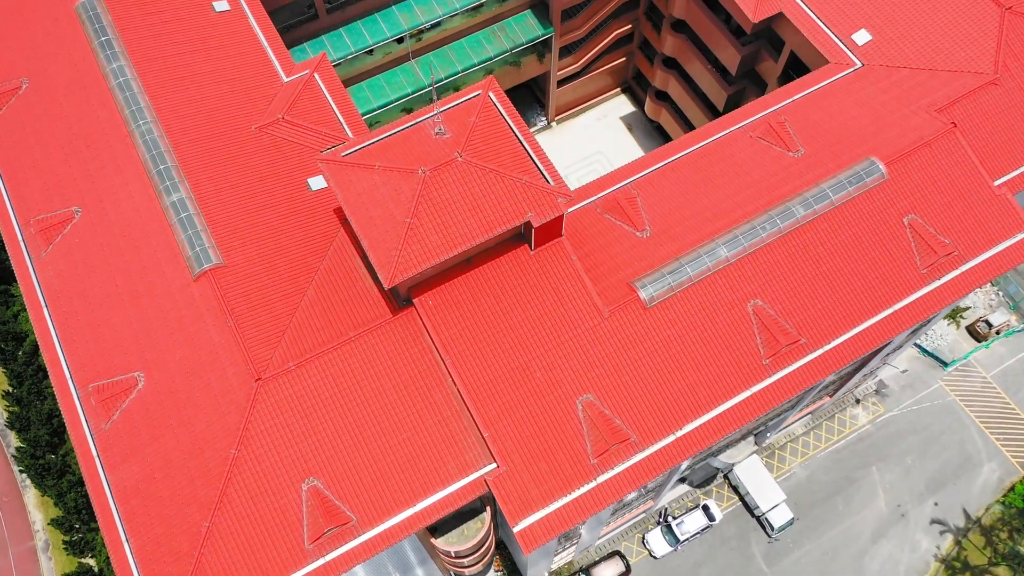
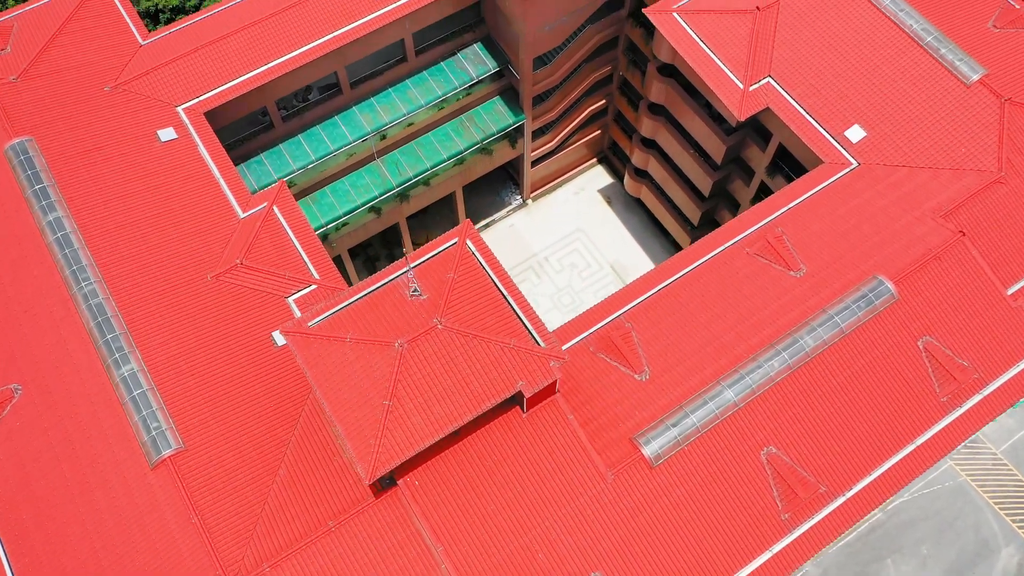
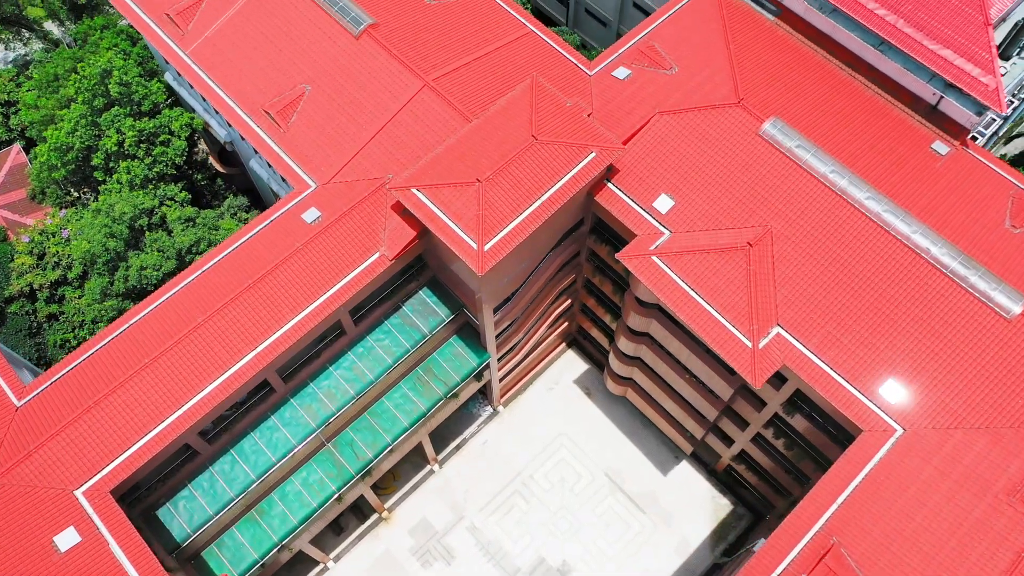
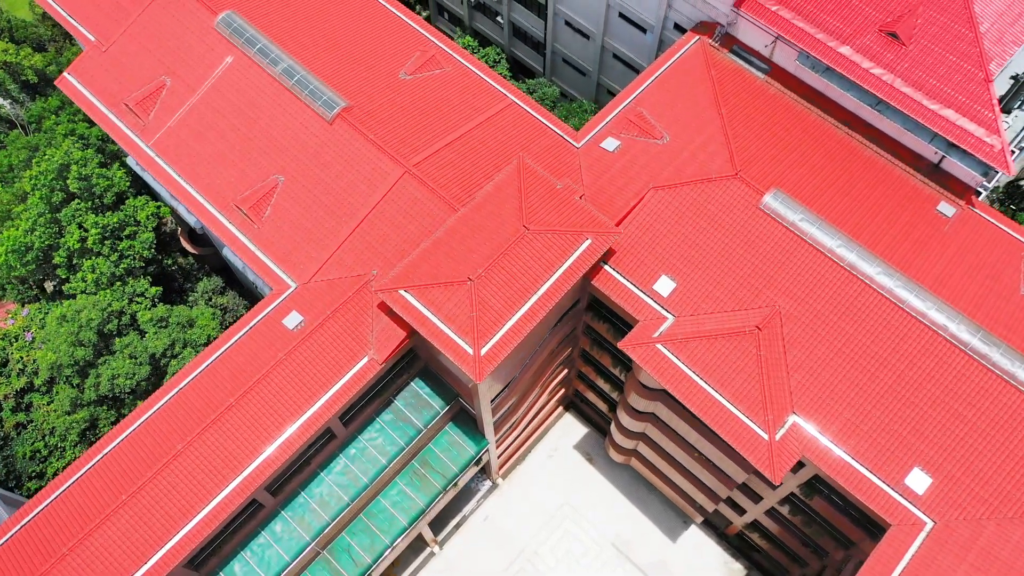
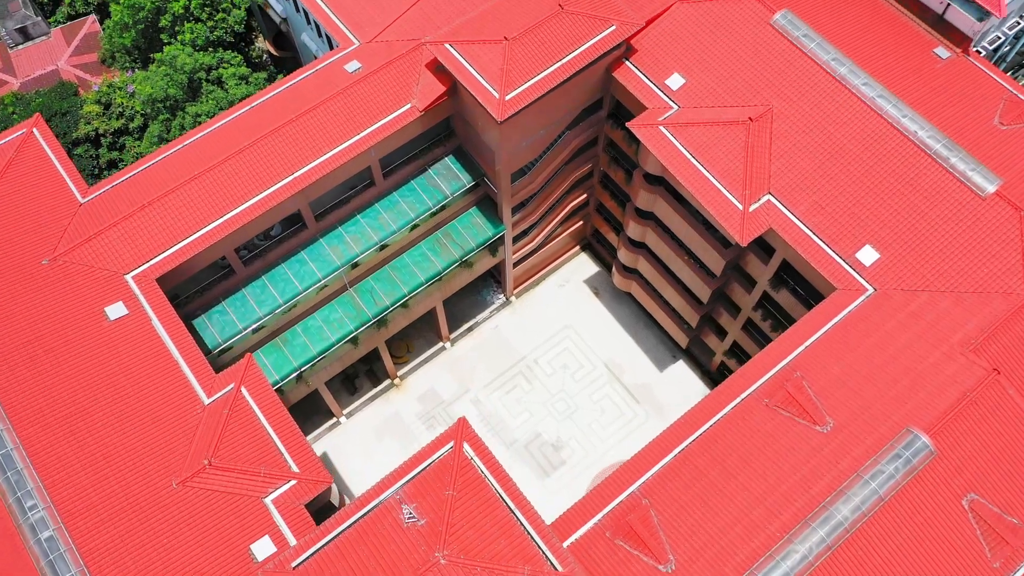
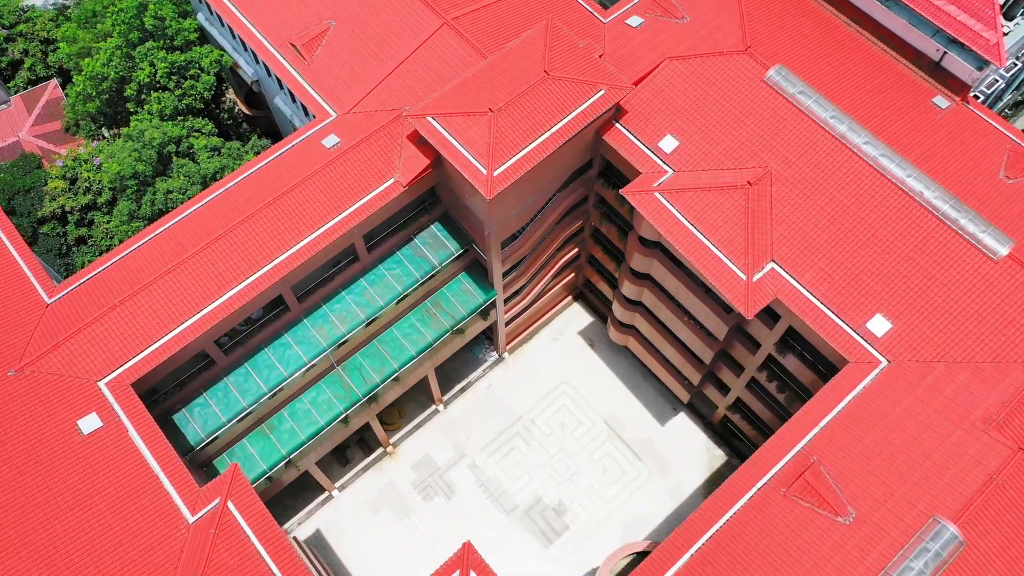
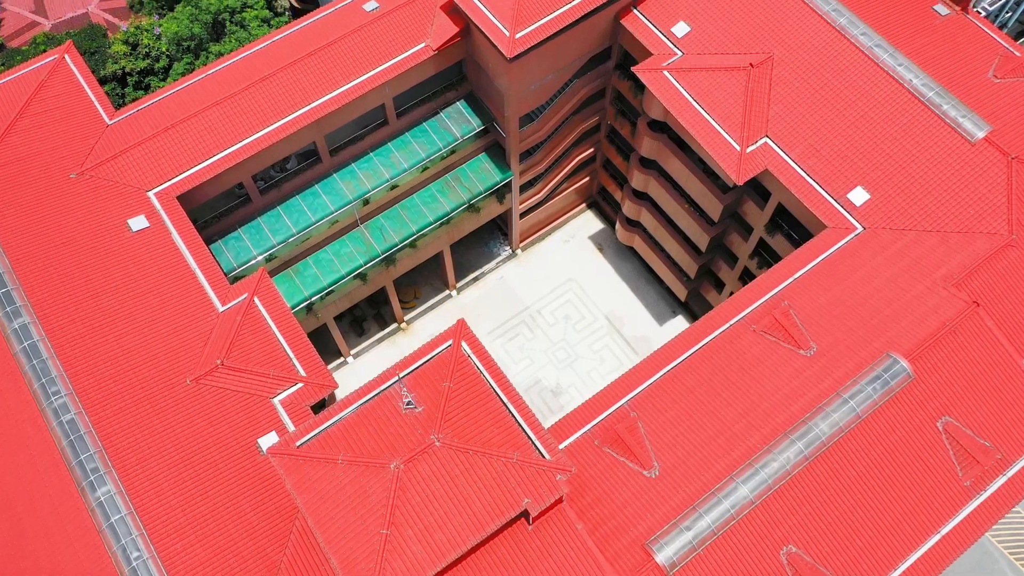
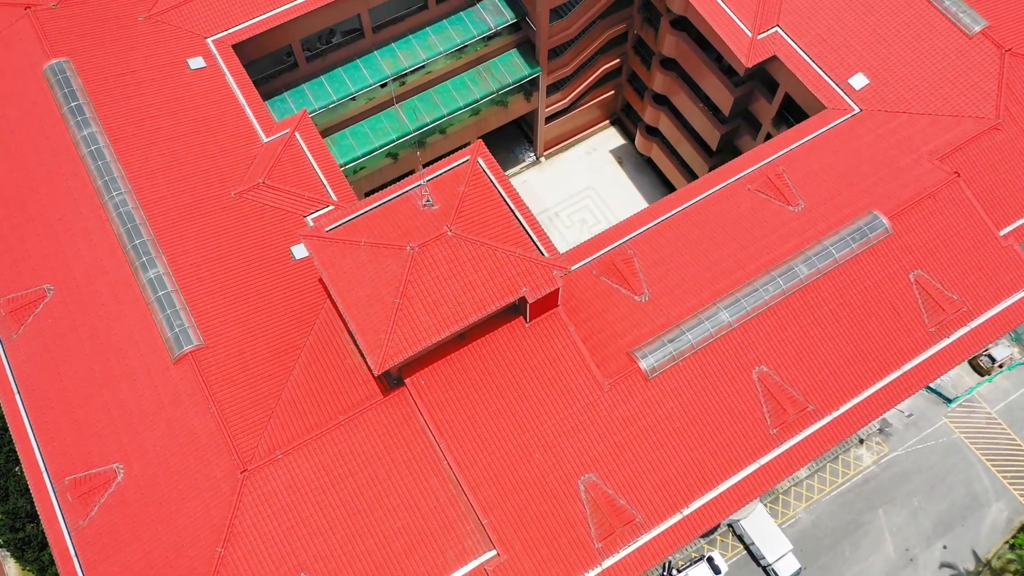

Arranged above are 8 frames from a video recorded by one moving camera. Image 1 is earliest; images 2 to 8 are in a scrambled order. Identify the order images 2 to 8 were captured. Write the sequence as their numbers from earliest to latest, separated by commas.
8, 2, 7, 5, 6, 3, 4
